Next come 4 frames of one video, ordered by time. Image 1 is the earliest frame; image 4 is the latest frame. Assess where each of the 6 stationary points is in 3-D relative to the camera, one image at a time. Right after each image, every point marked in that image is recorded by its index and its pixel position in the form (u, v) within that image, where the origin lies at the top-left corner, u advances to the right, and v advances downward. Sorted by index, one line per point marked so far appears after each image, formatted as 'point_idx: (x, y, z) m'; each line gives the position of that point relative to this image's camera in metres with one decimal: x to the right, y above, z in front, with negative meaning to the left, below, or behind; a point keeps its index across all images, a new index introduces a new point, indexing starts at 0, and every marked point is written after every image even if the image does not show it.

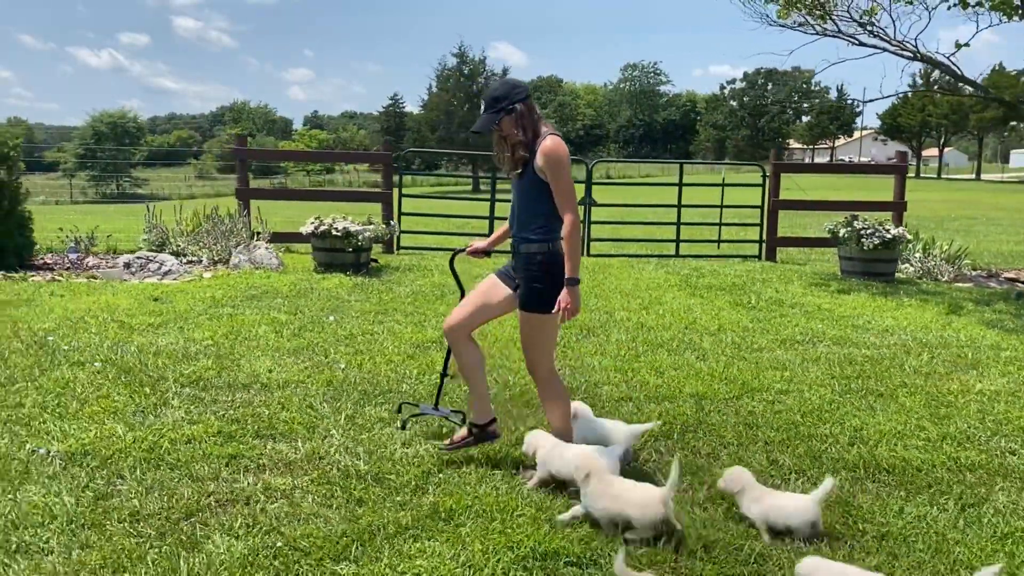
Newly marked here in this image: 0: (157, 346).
0: (-2.9, -0.5, +5.4) m
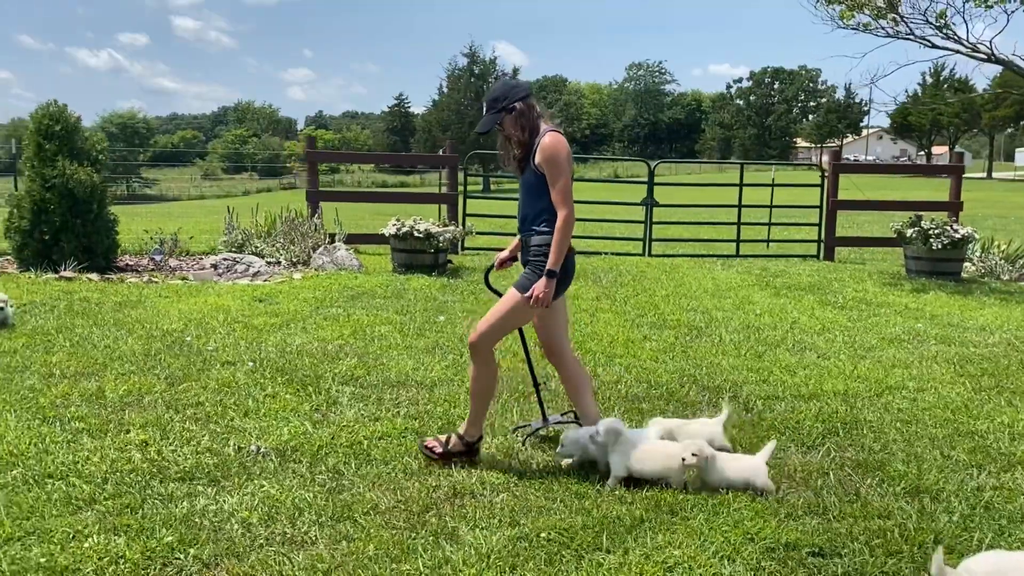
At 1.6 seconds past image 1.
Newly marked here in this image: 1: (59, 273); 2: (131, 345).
0: (-1.8, -0.5, +5.5) m
1: (-5.8, +0.2, +8.4) m
2: (-3.2, -0.5, +5.5) m
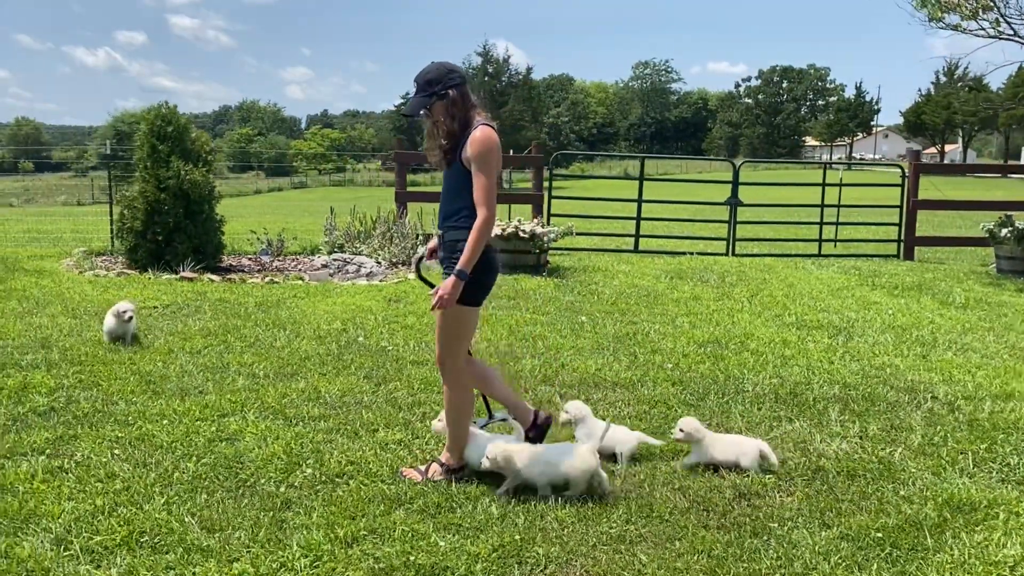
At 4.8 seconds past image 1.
0: (-0.4, -0.5, +5.6) m
1: (-4.3, +0.2, +8.4) m
2: (-1.7, -0.5, +5.5) m
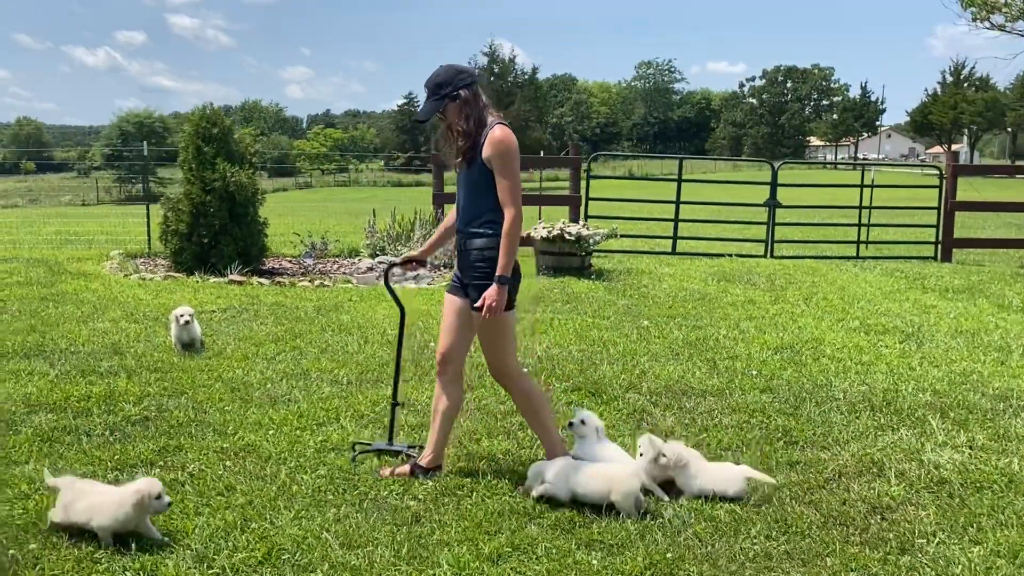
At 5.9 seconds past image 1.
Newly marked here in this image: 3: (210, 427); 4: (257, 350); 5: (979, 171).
0: (+0.2, -0.5, +5.5) m
1: (-3.7, +0.1, +8.4) m
2: (-1.1, -0.5, +5.4) m
3: (-1.8, -0.8, +3.9) m
4: (-2.1, -0.5, +5.3) m
5: (+8.4, +2.1, +11.9) m
